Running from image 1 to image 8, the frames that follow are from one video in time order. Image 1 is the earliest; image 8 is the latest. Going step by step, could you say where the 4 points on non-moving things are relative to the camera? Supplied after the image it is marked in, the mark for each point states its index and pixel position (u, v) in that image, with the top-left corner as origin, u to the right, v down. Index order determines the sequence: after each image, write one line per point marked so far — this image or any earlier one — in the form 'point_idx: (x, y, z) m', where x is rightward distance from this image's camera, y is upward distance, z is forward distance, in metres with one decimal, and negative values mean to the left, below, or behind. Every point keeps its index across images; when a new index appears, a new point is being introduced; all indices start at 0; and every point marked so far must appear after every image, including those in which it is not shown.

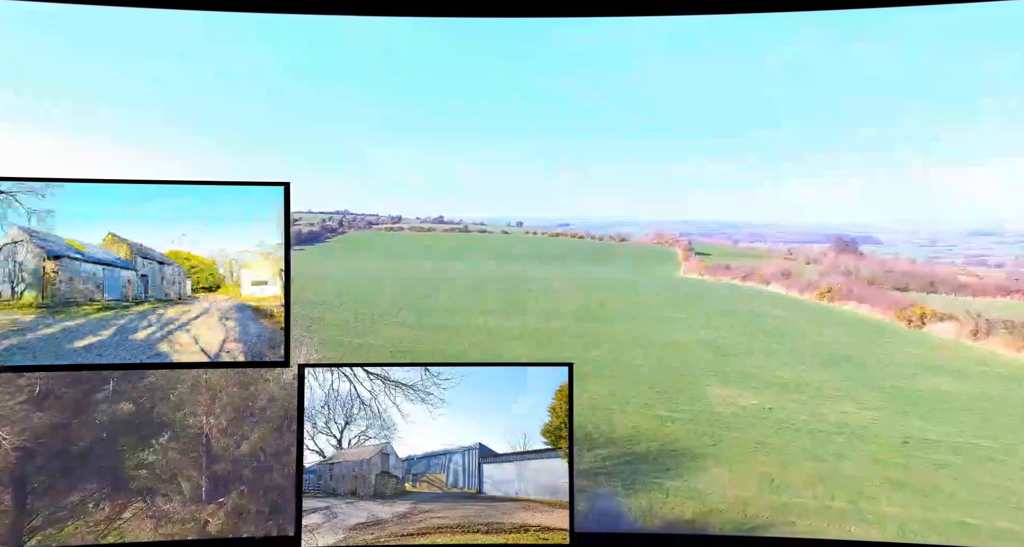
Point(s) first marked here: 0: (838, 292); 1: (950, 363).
0: (+6.8, -0.4, +9.9) m
1: (+6.3, -1.3, +6.9) m
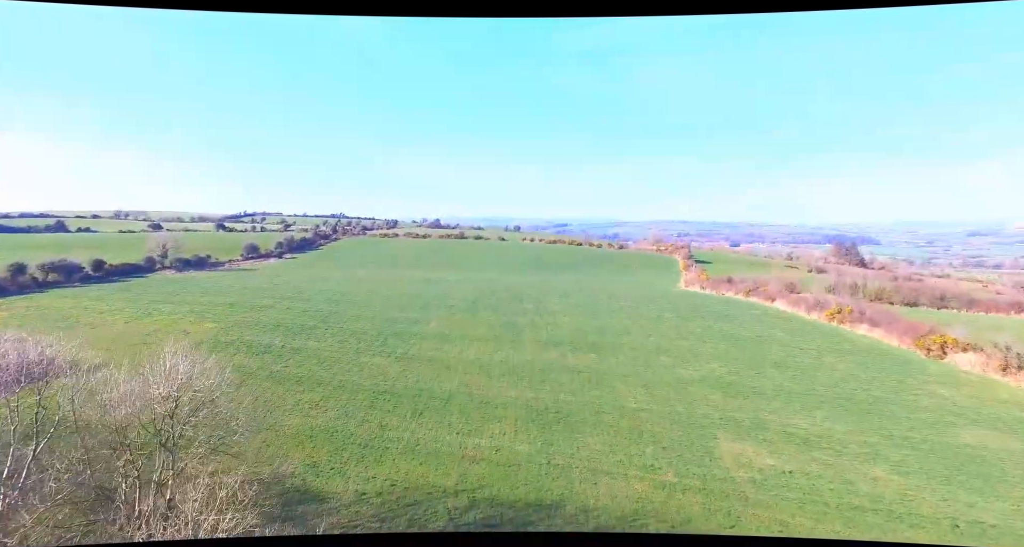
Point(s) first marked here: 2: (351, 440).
0: (+6.7, -0.8, +9.4) m
1: (+6.2, -1.7, +6.4) m
2: (-1.7, -1.7, +4.9) m
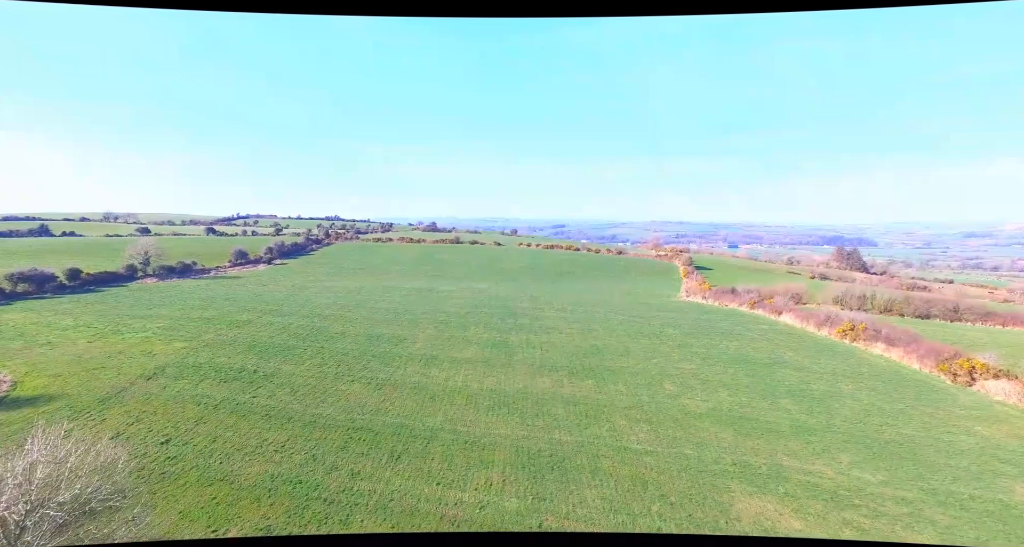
0: (+6.5, -1.1, +8.8) m
1: (+6.0, -2.0, +5.8) m
2: (-1.8, -2.0, +4.3) m
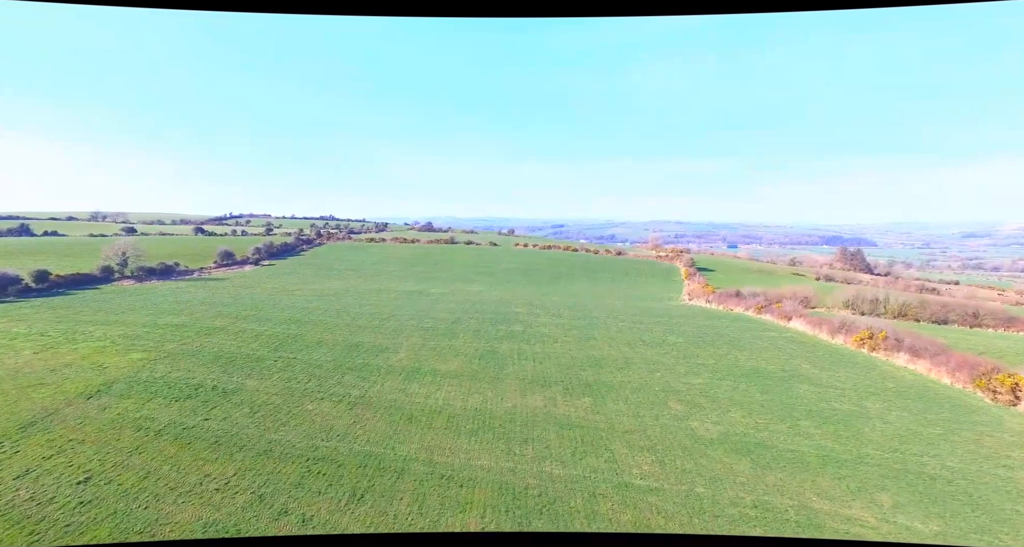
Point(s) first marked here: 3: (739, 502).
0: (+6.4, -1.2, +8.1) m
1: (+5.9, -2.0, +5.1) m
2: (-1.9, -2.1, +3.6) m
3: (+1.9, -2.0, +4.1) m
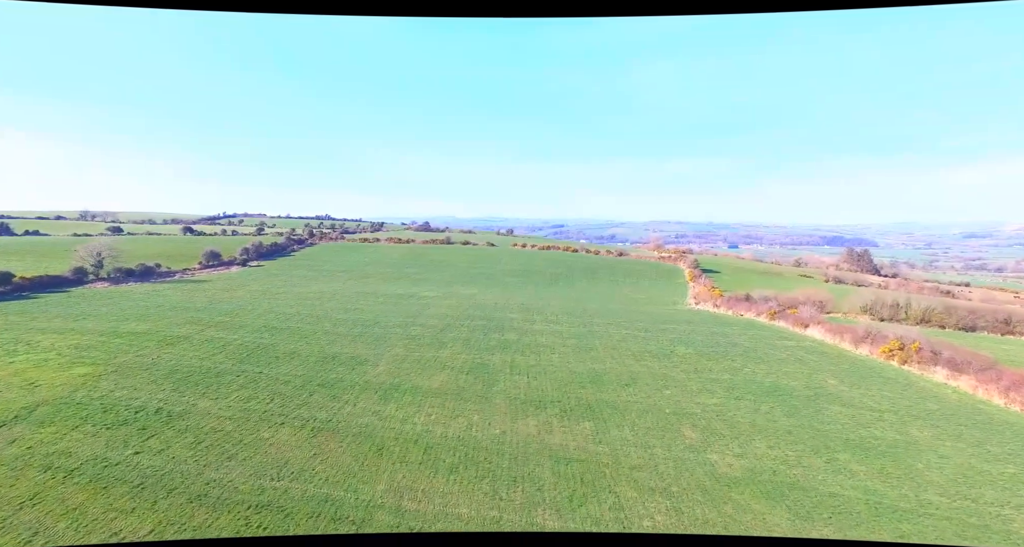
0: (+6.3, -1.2, +7.3) m
1: (+5.8, -2.1, +4.3) m
2: (-2.1, -2.1, +2.8) m
3: (+1.8, -2.0, +3.2) m
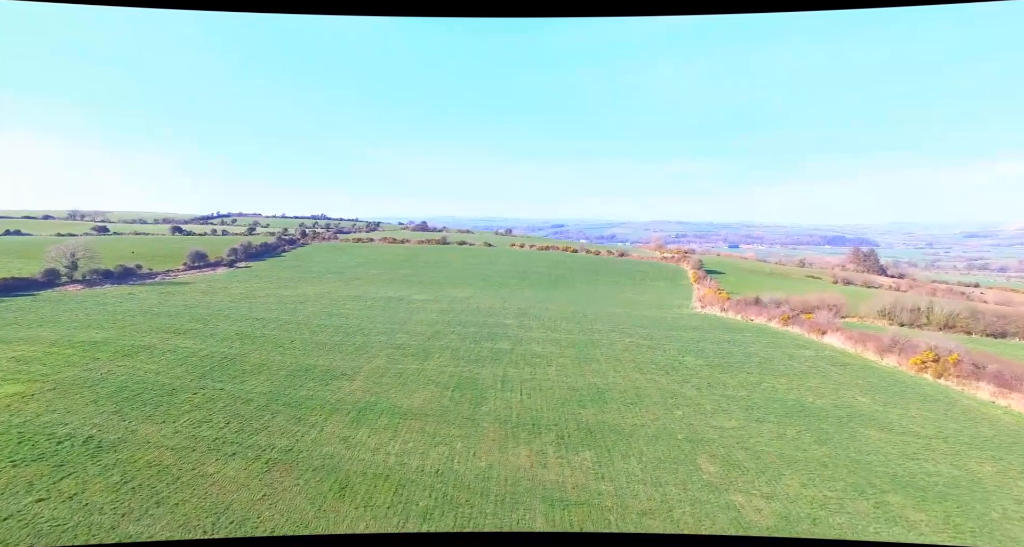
0: (+6.1, -1.3, +6.5) m
1: (+5.6, -2.2, +3.5) m
2: (-2.2, -2.2, +2.0) m
3: (+1.7, -2.1, +2.5) m
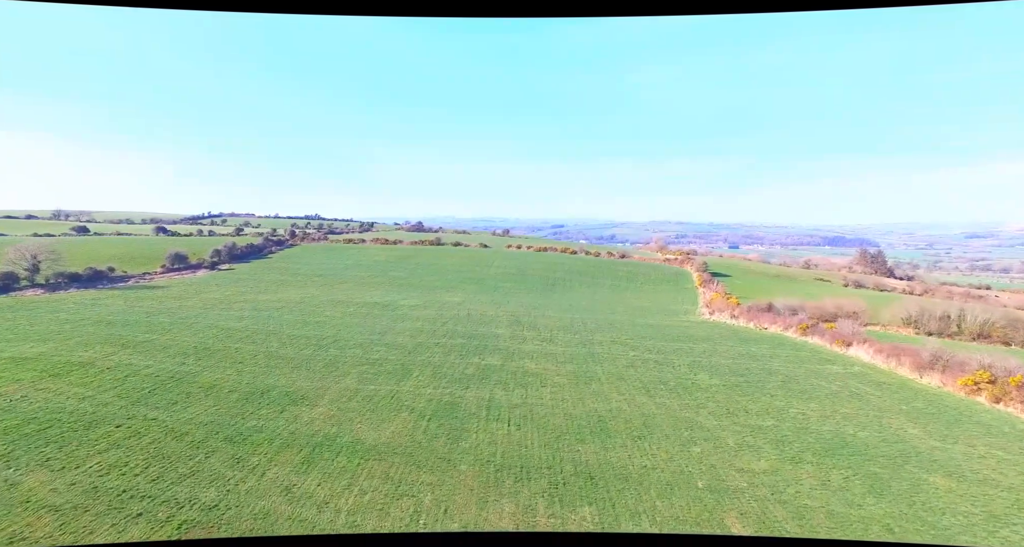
0: (+6.0, -1.4, +5.5) m
1: (+5.5, -2.3, +2.5) m
2: (-2.3, -2.3, +1.0) m
3: (+1.5, -2.2, +1.5) m
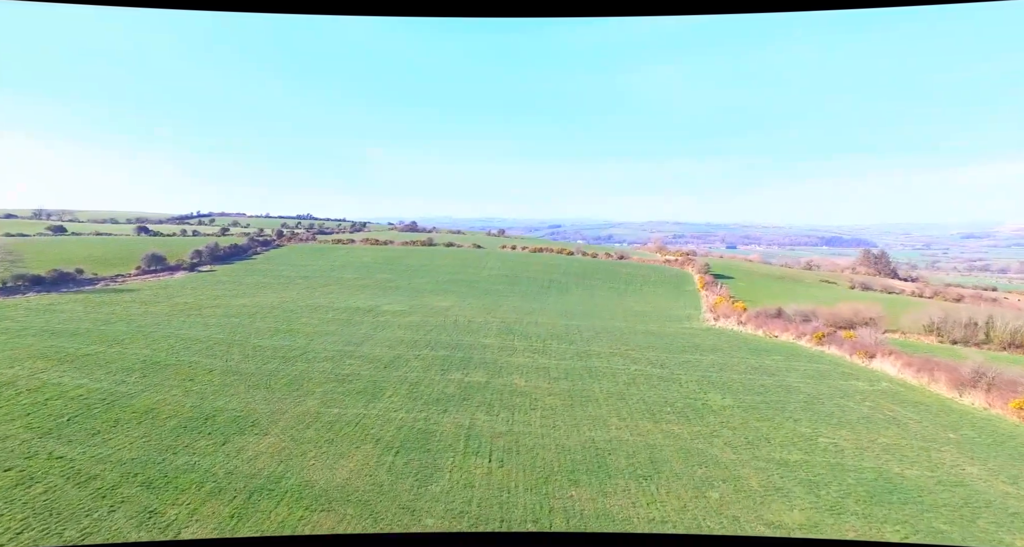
0: (+5.8, -1.5, +4.7) m
1: (+5.3, -2.3, +1.7) m
2: (-2.5, -2.3, +0.1) m
3: (+1.4, -2.2, +0.7) m
